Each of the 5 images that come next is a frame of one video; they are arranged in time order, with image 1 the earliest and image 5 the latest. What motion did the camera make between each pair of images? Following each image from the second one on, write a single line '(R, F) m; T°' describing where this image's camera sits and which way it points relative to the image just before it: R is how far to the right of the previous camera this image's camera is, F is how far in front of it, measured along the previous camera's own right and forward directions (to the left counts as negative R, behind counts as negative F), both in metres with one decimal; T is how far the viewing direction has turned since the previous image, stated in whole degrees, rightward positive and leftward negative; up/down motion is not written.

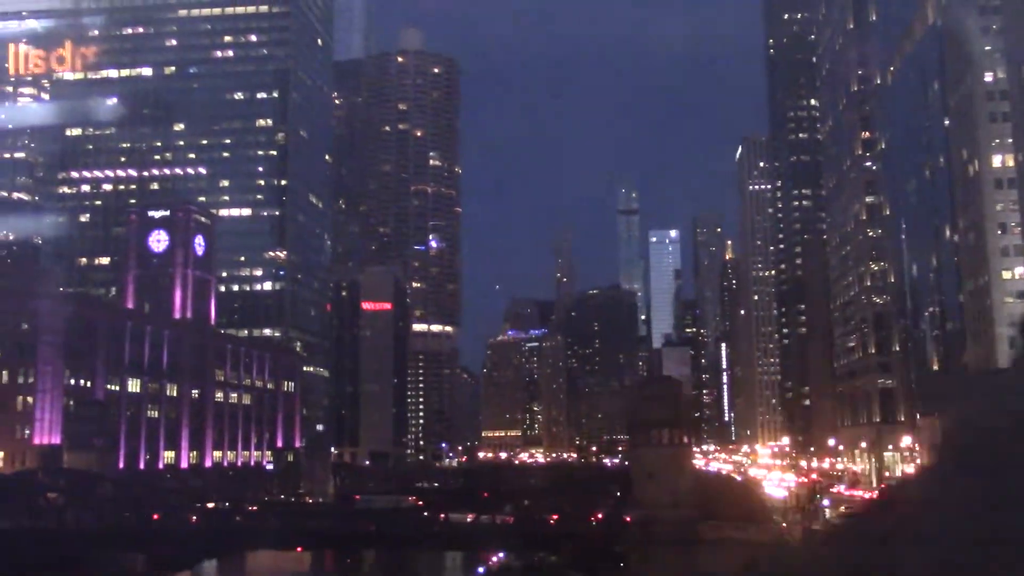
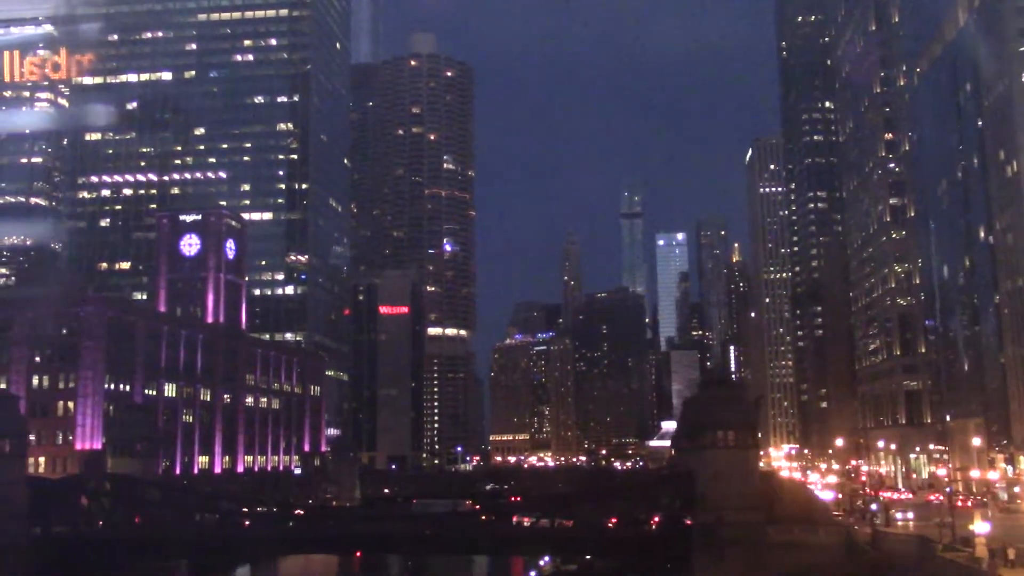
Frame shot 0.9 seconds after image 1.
(-3.4, +0.3) m; 0°
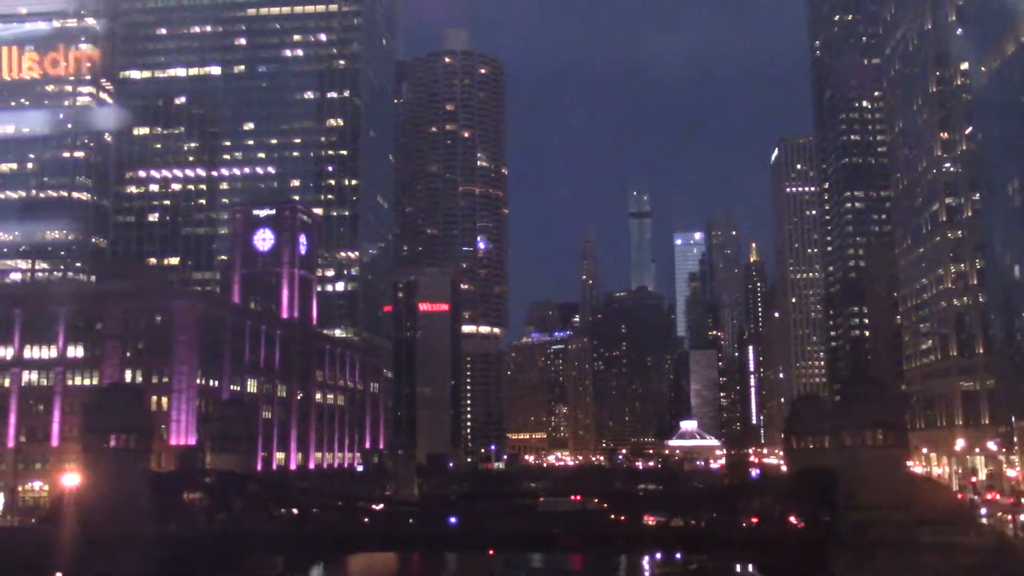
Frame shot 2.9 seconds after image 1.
(-7.5, +0.7) m; 0°
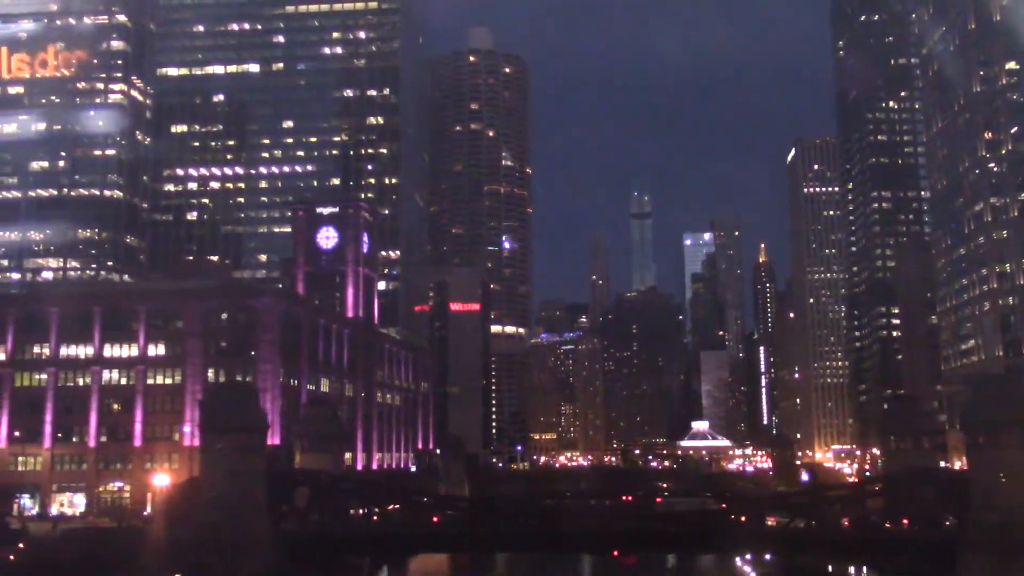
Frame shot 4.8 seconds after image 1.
(-7.2, +0.7) m; 0°
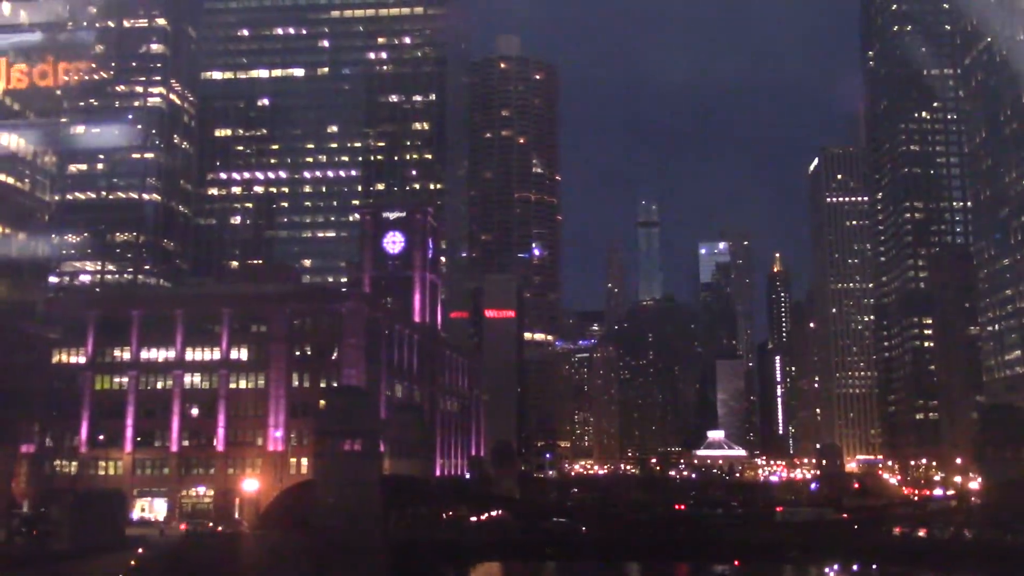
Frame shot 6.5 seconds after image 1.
(-6.6, +0.6) m; 0°
